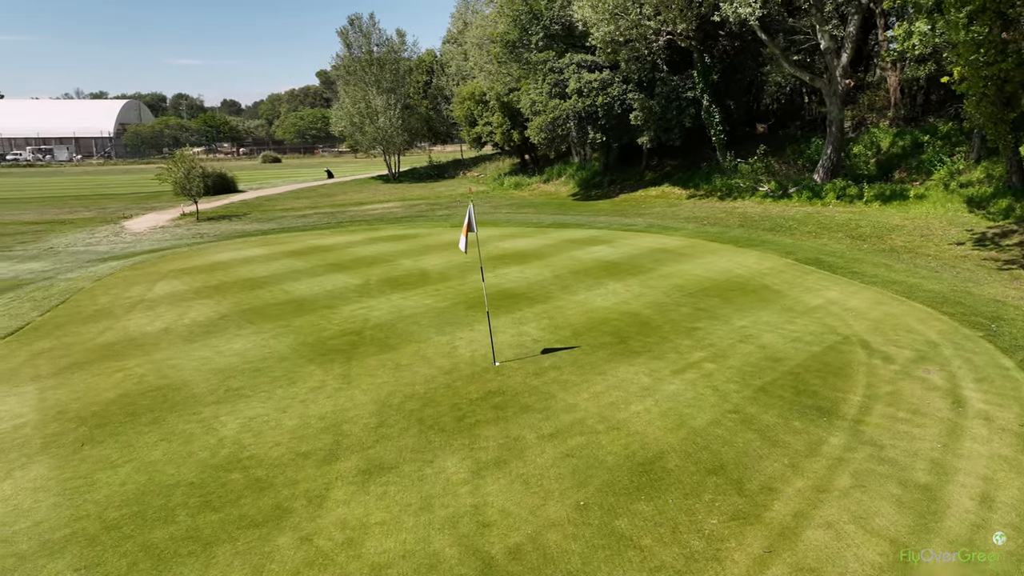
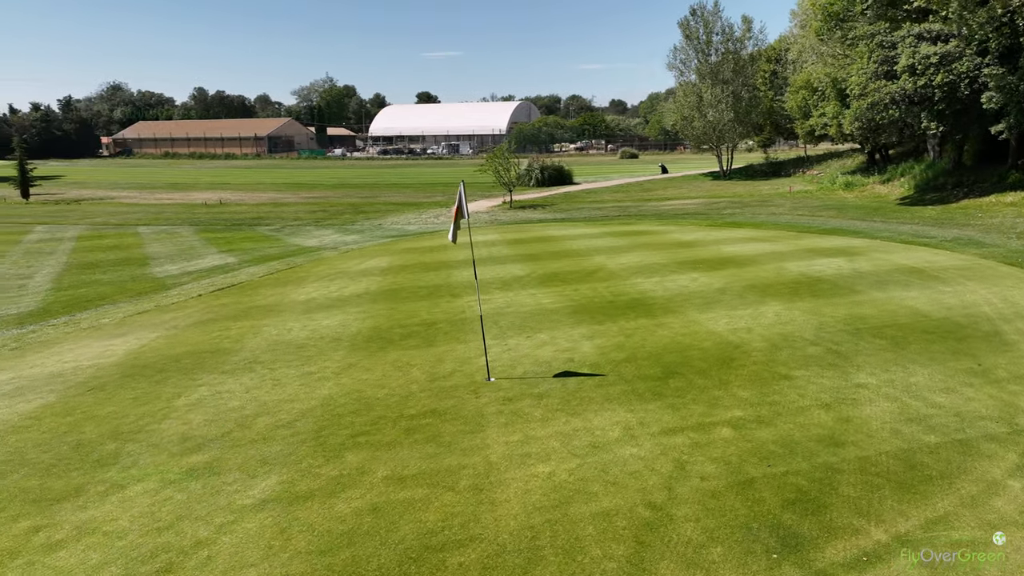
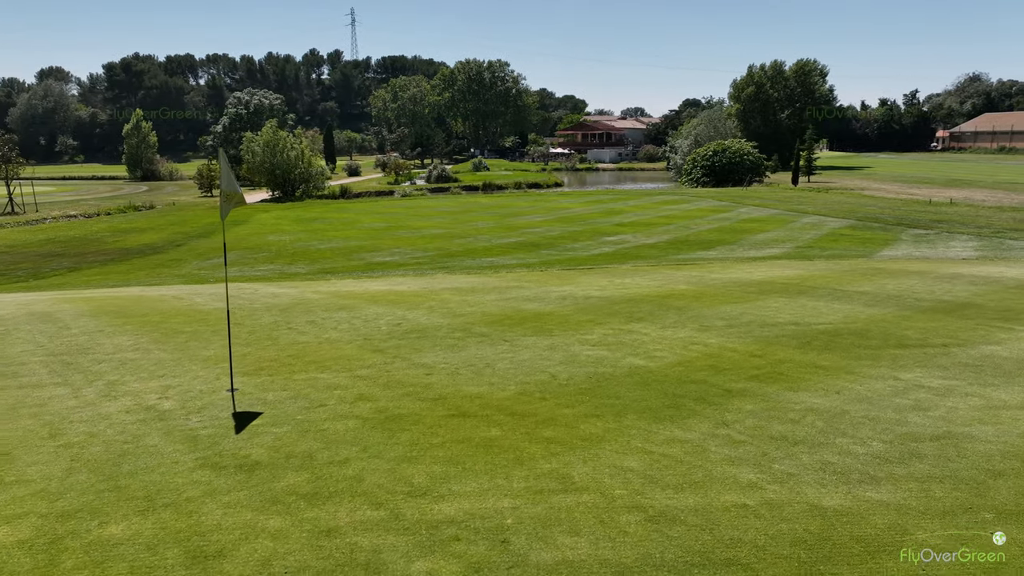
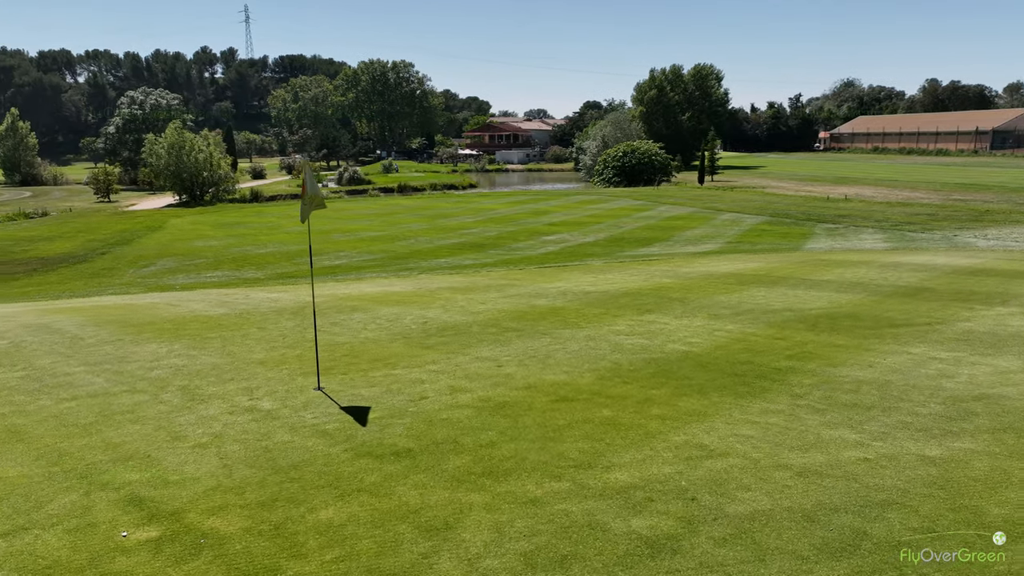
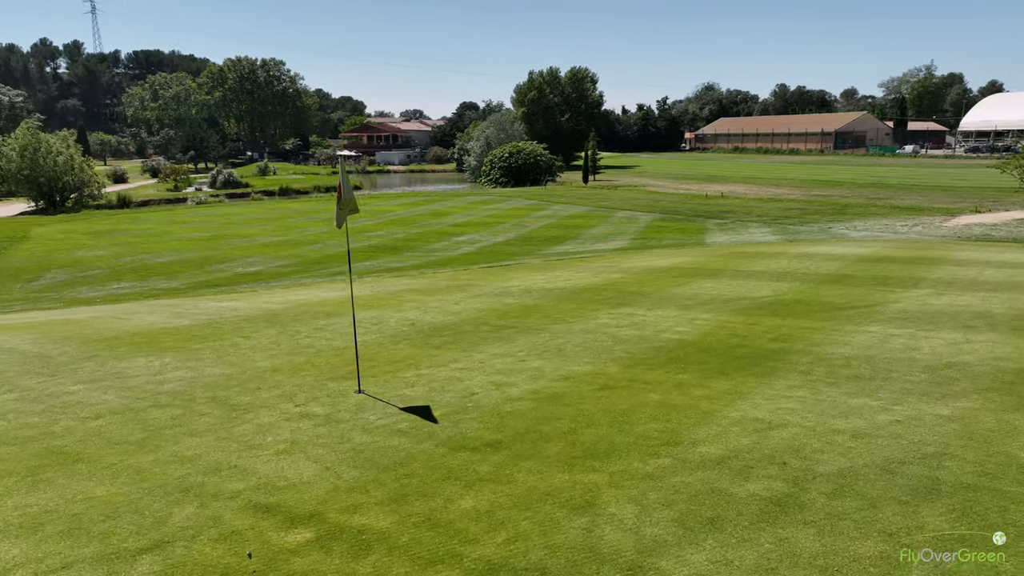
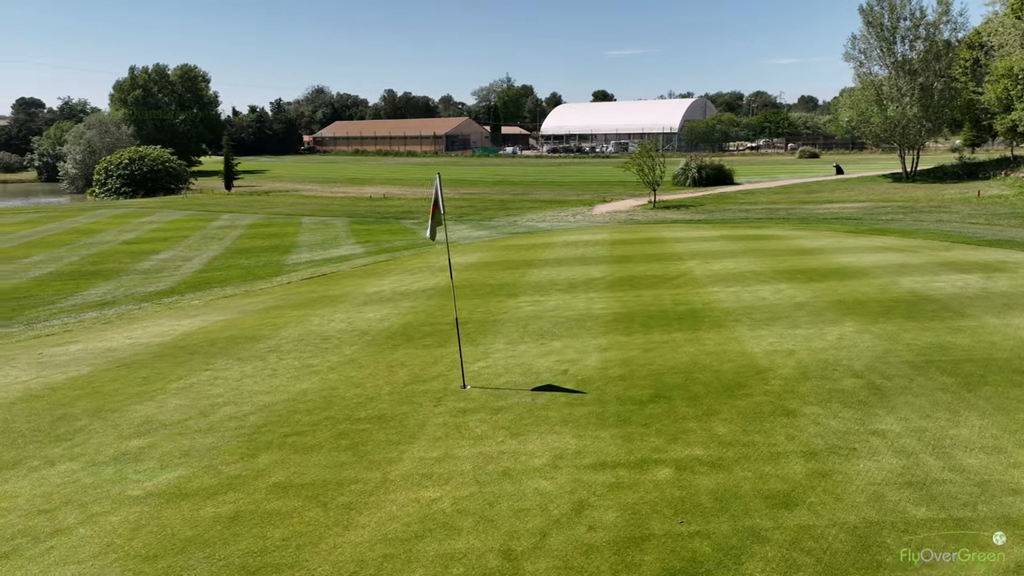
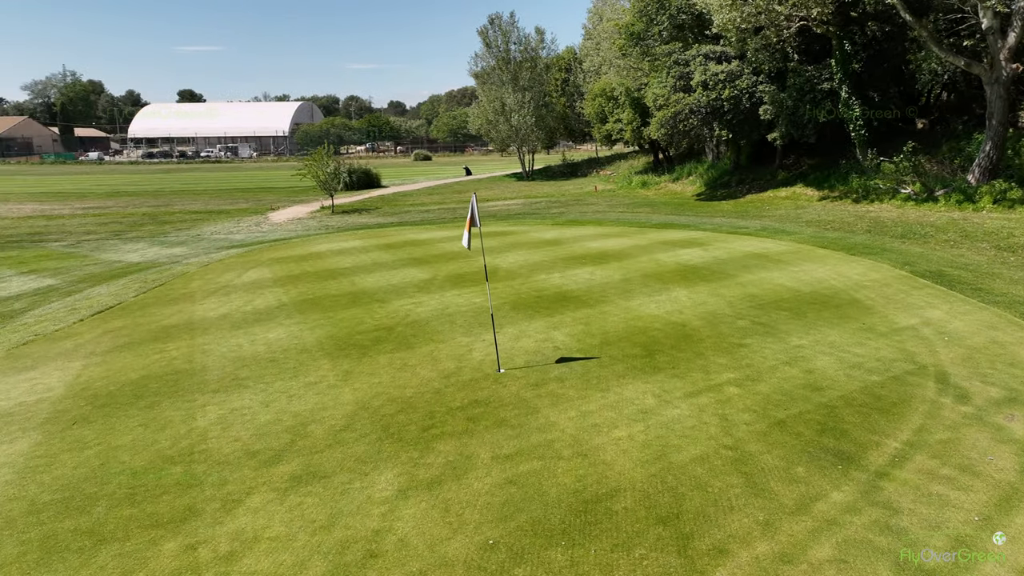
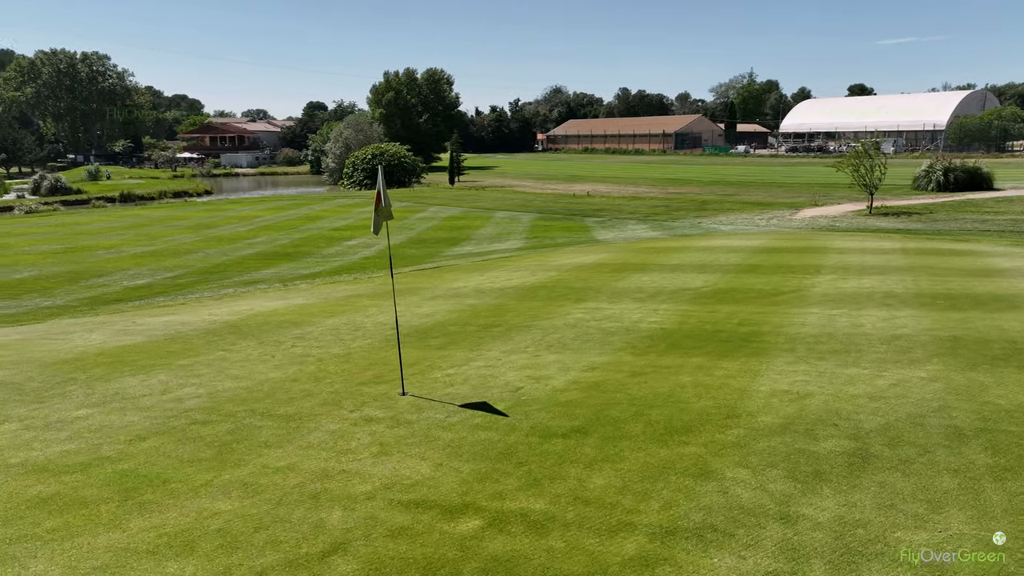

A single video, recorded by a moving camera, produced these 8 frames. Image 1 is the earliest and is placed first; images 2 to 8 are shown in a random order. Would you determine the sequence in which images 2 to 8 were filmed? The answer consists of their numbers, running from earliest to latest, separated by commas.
7, 2, 6, 8, 5, 4, 3
